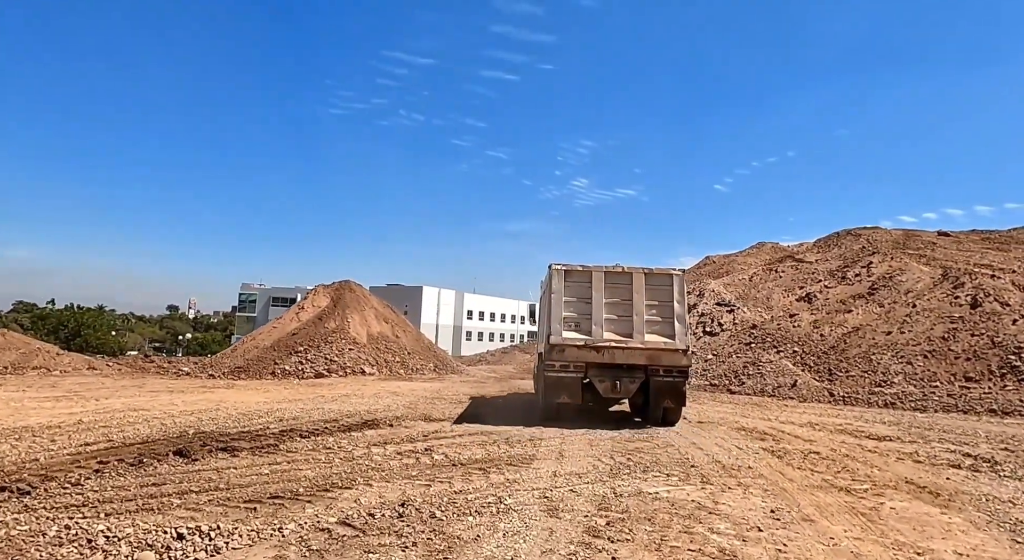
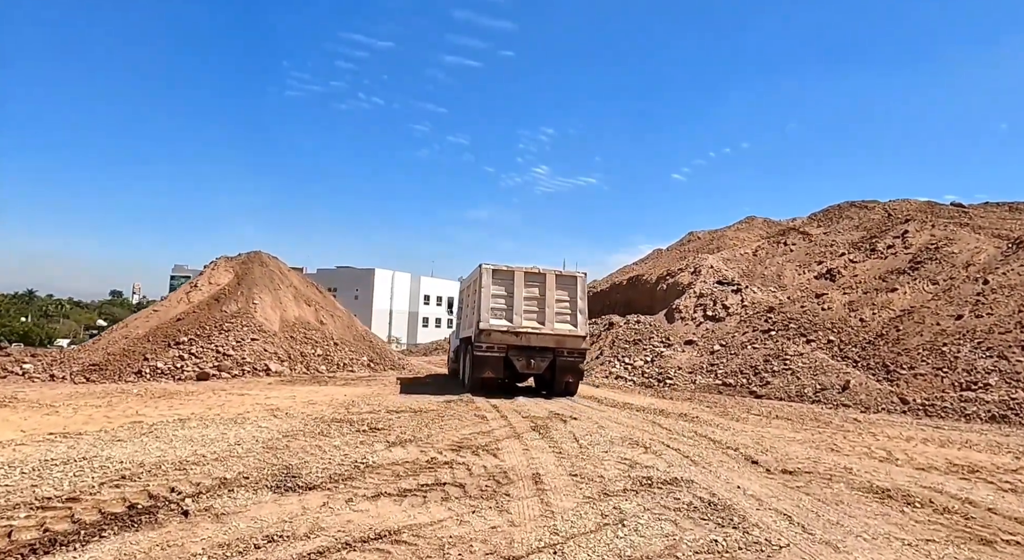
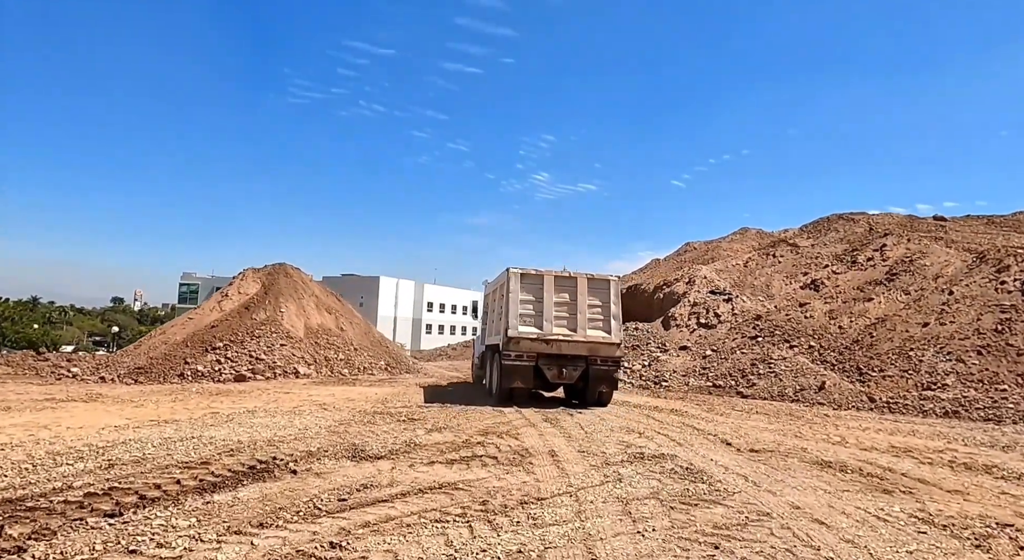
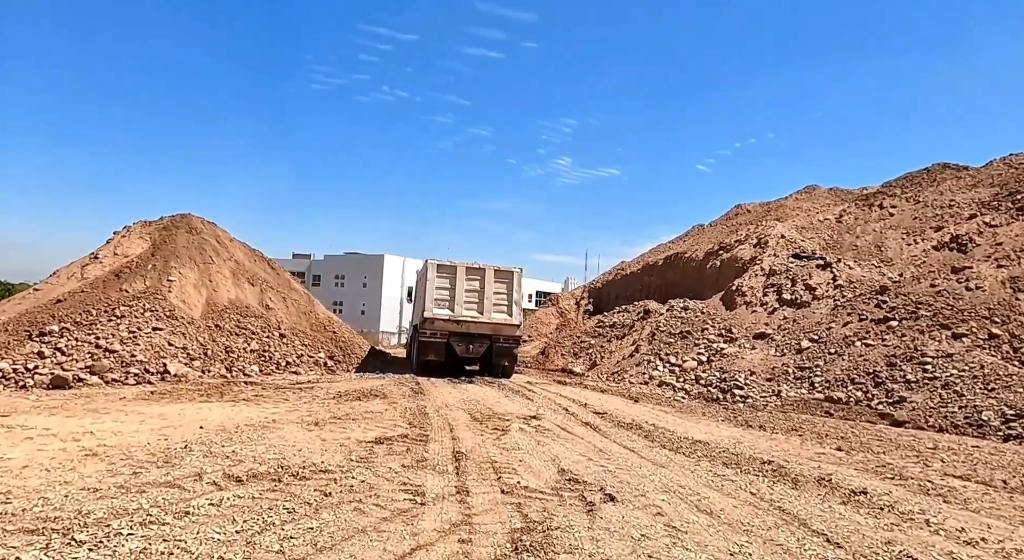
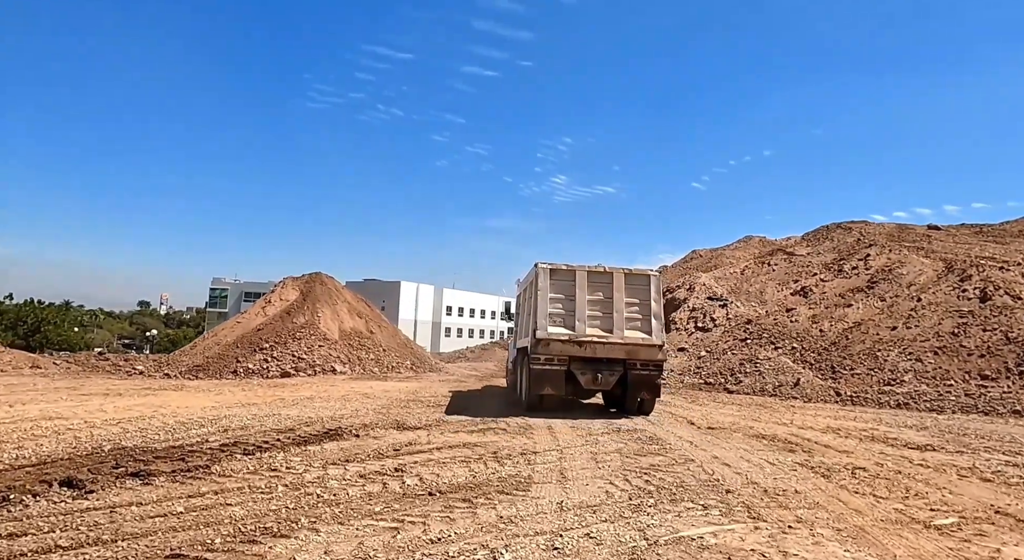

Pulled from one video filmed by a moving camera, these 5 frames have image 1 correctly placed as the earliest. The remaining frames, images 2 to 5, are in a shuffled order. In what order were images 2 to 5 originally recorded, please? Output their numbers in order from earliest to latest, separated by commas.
5, 3, 2, 4
